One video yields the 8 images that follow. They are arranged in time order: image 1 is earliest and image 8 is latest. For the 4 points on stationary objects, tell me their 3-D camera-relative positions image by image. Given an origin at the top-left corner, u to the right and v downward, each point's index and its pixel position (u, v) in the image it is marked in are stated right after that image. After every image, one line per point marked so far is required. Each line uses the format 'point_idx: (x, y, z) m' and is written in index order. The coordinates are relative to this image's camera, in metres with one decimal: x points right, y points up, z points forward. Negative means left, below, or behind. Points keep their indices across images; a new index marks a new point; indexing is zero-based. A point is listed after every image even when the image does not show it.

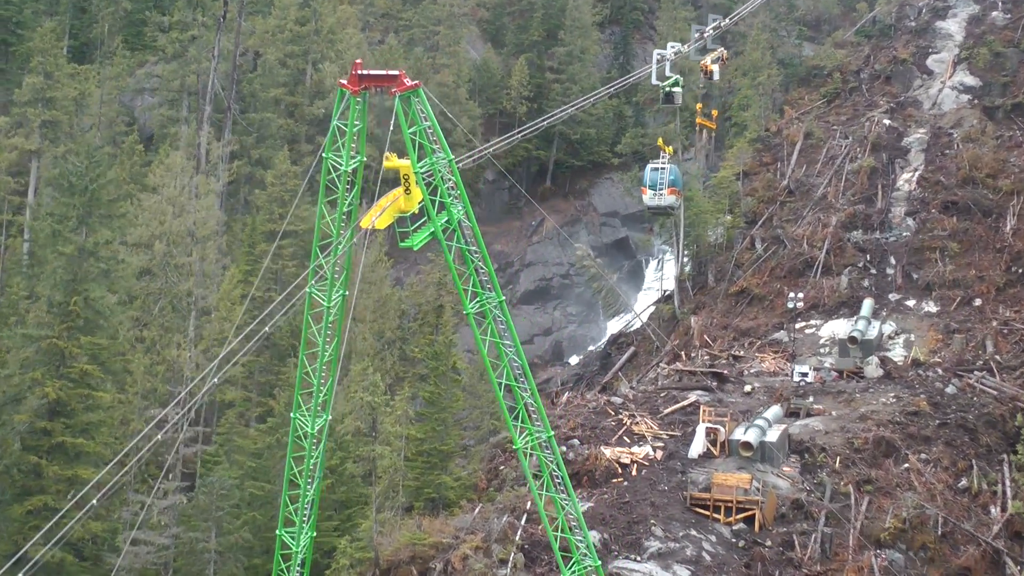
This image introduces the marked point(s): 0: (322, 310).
0: (-1.8, -0.2, +16.0) m
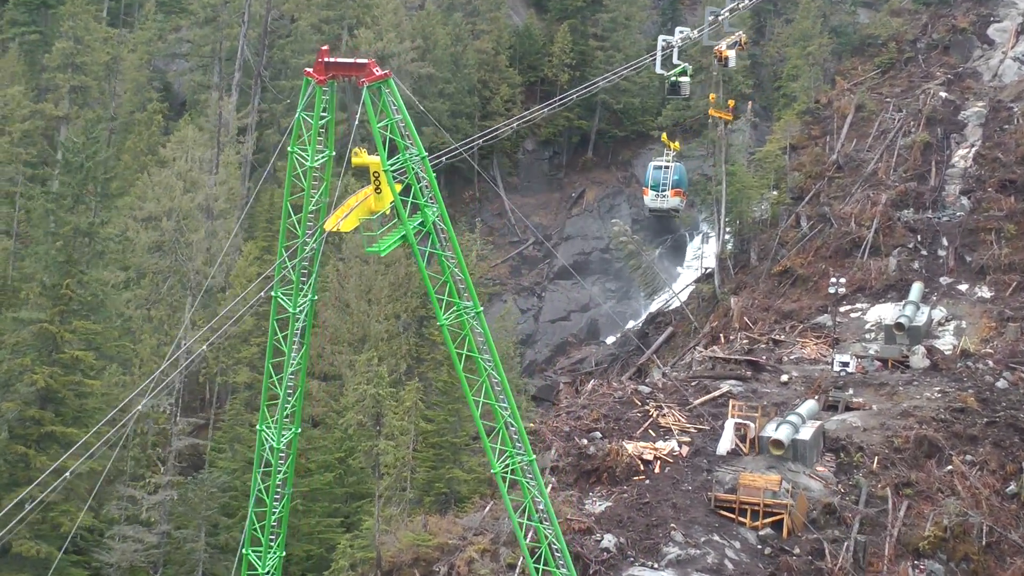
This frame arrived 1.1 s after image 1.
0: (-2.0, -0.2, +14.6) m
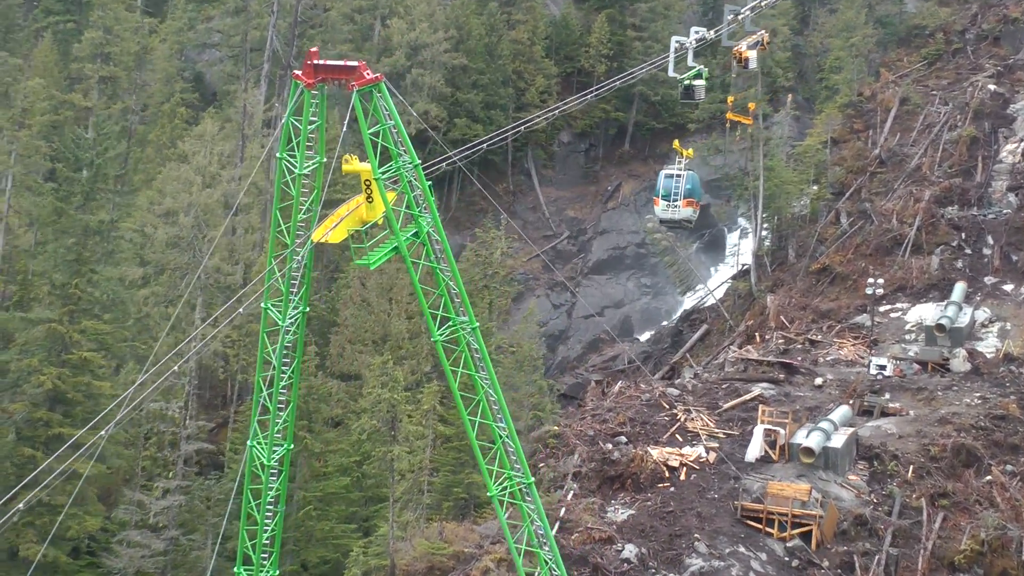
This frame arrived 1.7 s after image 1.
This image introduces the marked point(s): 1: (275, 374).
0: (-2.0, -0.3, +14.0) m
1: (-2.0, -0.7, +14.1) m
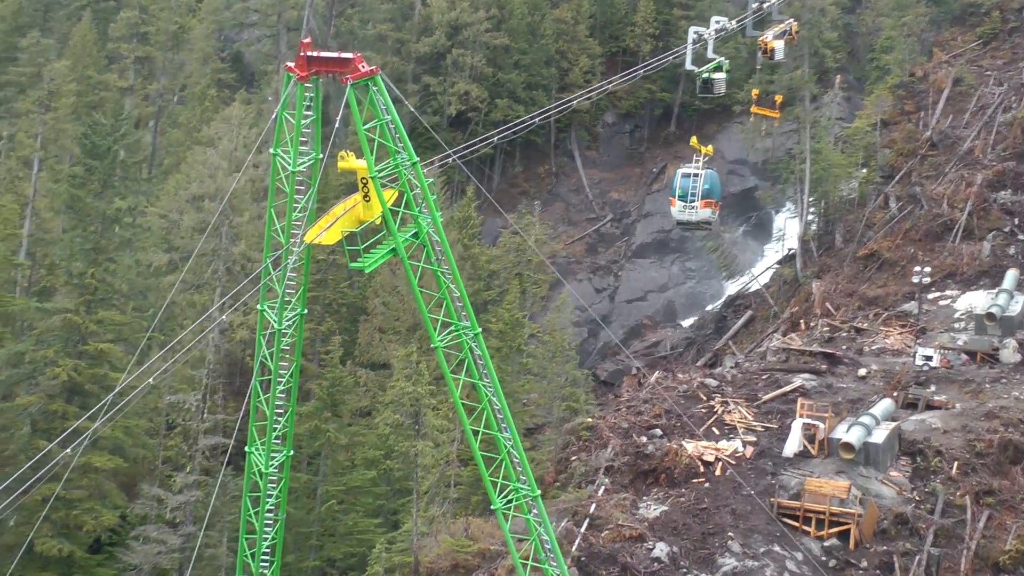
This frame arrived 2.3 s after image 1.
0: (-1.9, -0.3, +13.4) m
1: (-1.9, -0.7, +13.5) m
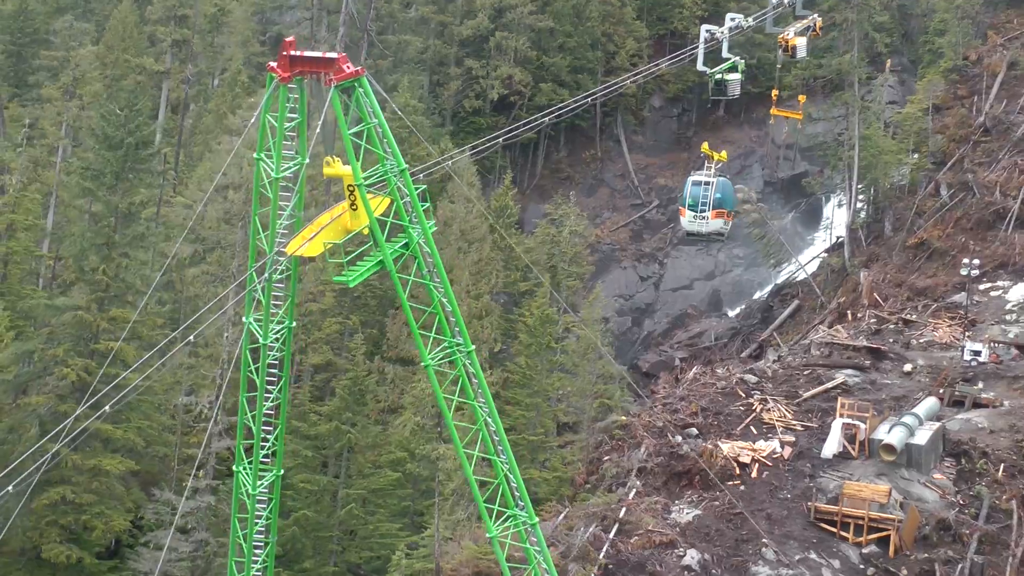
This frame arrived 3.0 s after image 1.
0: (-1.9, -0.4, +12.7) m
1: (-1.9, -0.8, +12.9) m
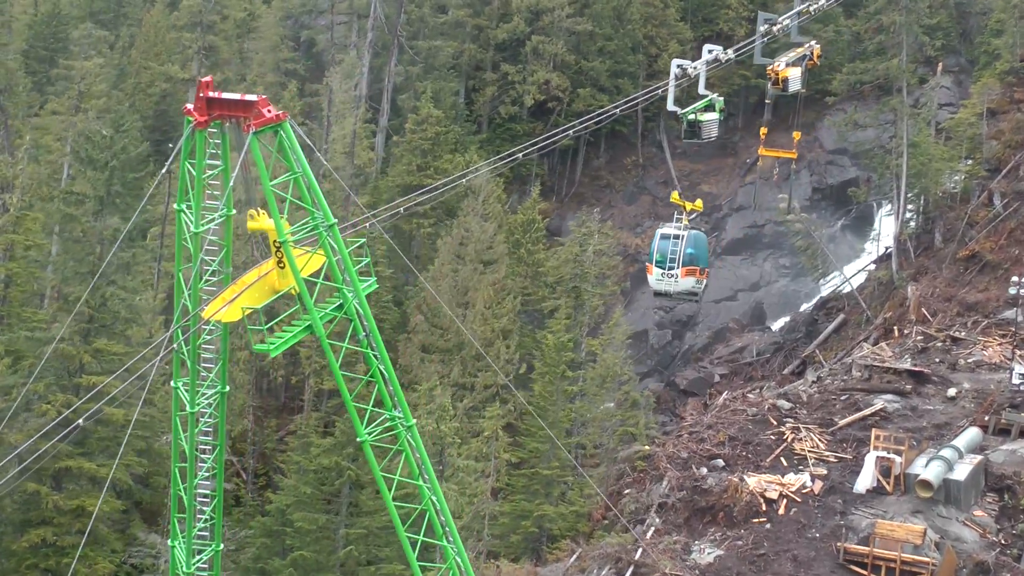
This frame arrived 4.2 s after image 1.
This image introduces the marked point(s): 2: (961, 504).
0: (-2.2, -0.9, +11.6) m
1: (-2.2, -1.2, +11.8) m
2: (+5.3, -2.8, +20.2) m
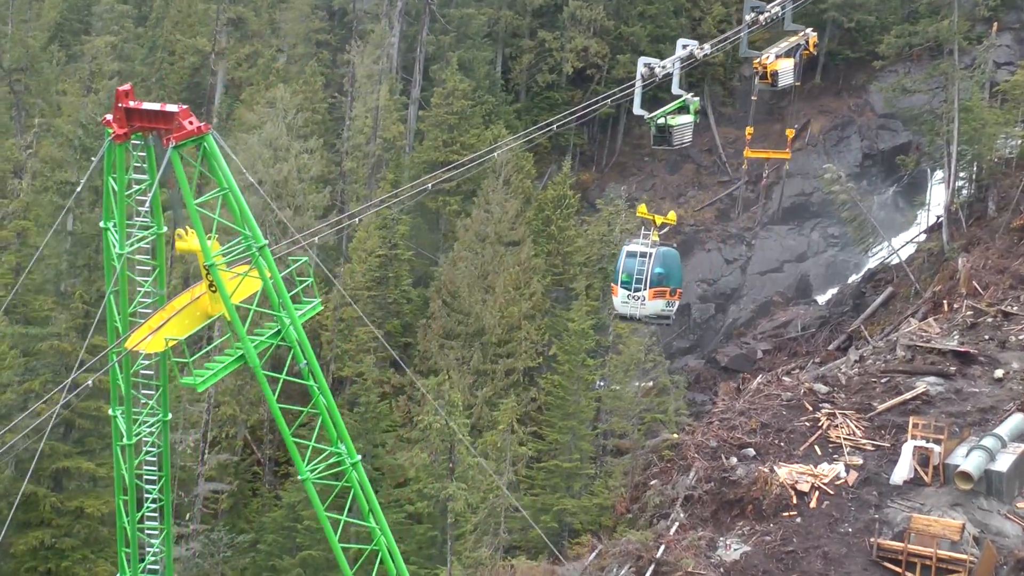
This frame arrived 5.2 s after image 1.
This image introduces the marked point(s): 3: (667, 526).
0: (-2.4, -1.0, +10.8) m
1: (-2.5, -1.4, +11.0) m
2: (+5.4, -2.6, +19.1) m
3: (+1.9, -3.0, +21.1) m
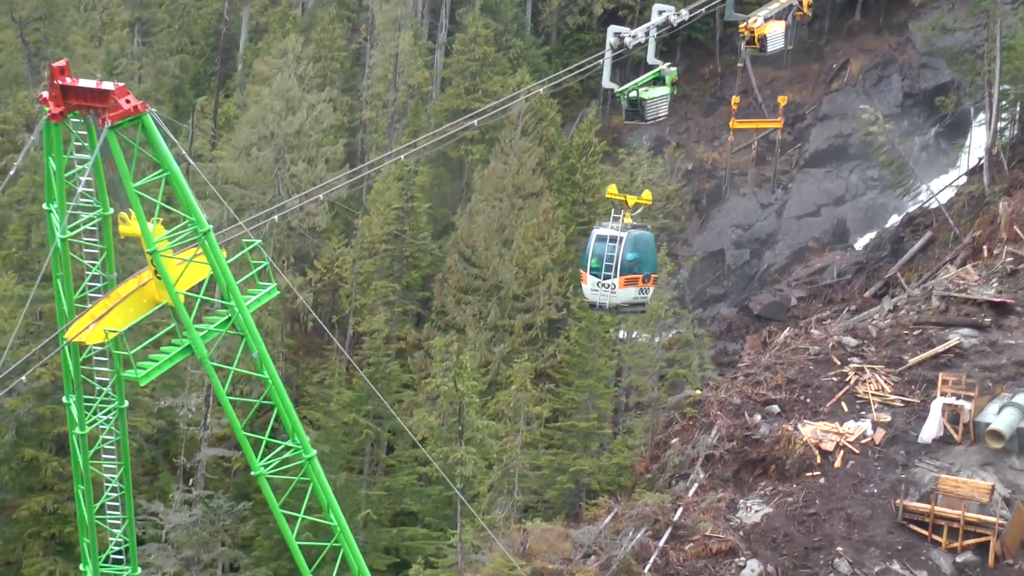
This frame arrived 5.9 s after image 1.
0: (-2.6, -0.9, +10.3) m
1: (-2.6, -1.3, +10.5) m
2: (+5.5, -2.1, +18.4) m
3: (+2.1, -2.5, +20.5) m
